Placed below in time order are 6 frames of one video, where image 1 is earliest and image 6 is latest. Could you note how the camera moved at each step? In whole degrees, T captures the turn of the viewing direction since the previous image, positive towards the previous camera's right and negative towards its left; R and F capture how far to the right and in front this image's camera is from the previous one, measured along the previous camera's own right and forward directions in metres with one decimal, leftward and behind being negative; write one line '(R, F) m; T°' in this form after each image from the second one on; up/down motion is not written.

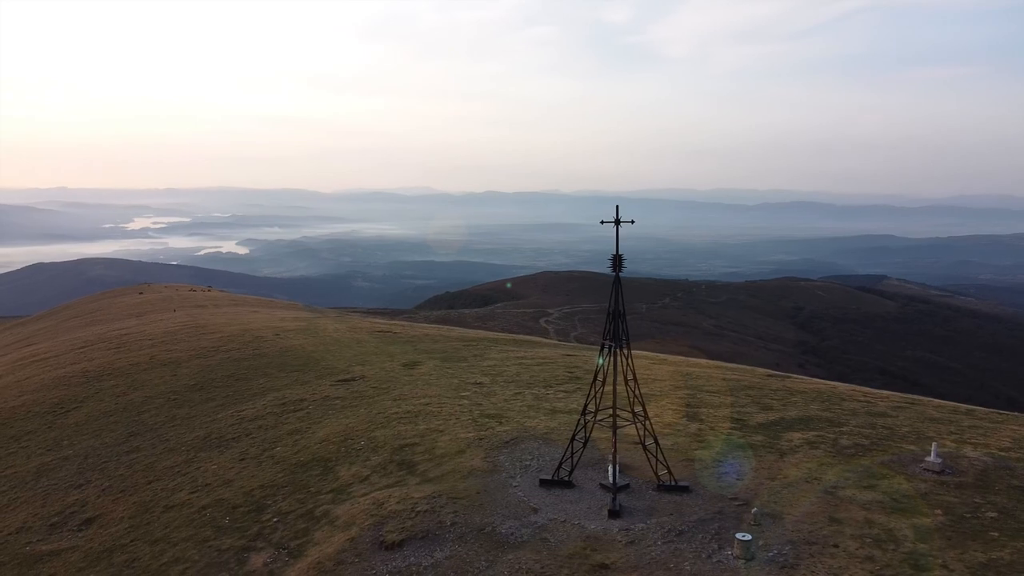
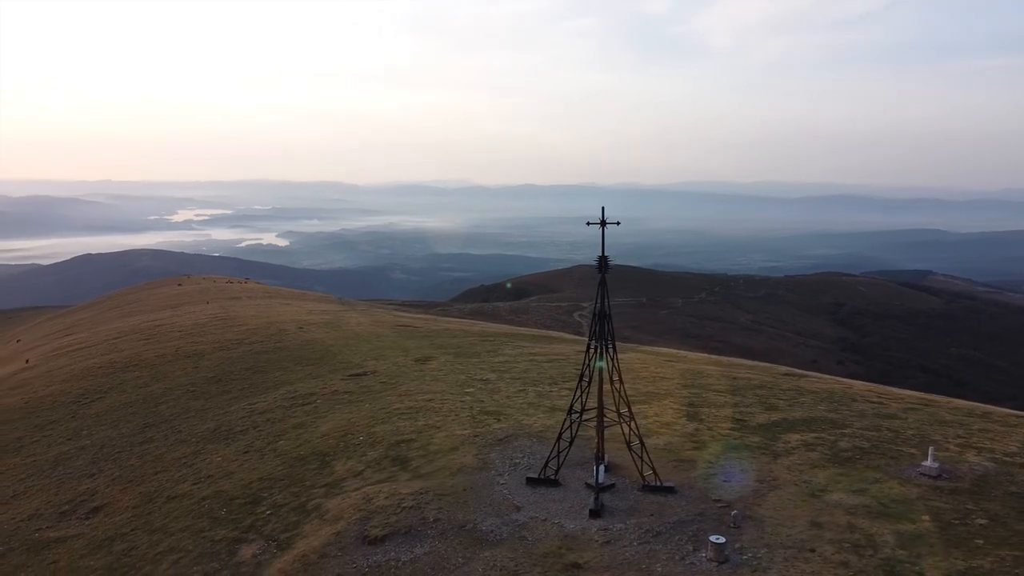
(+1.1, -0.2) m; -3°
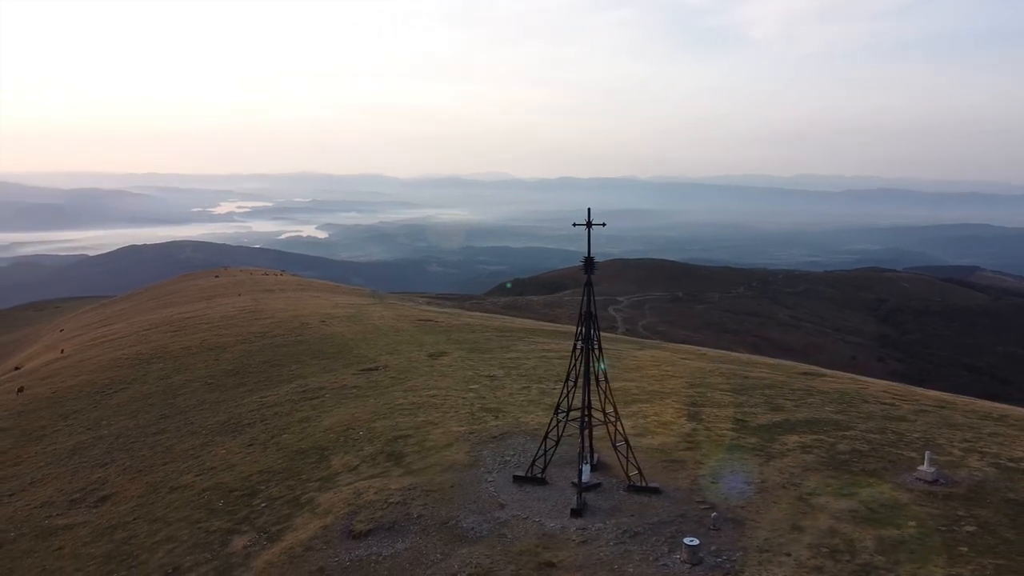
(+1.1, -0.1) m; -3°
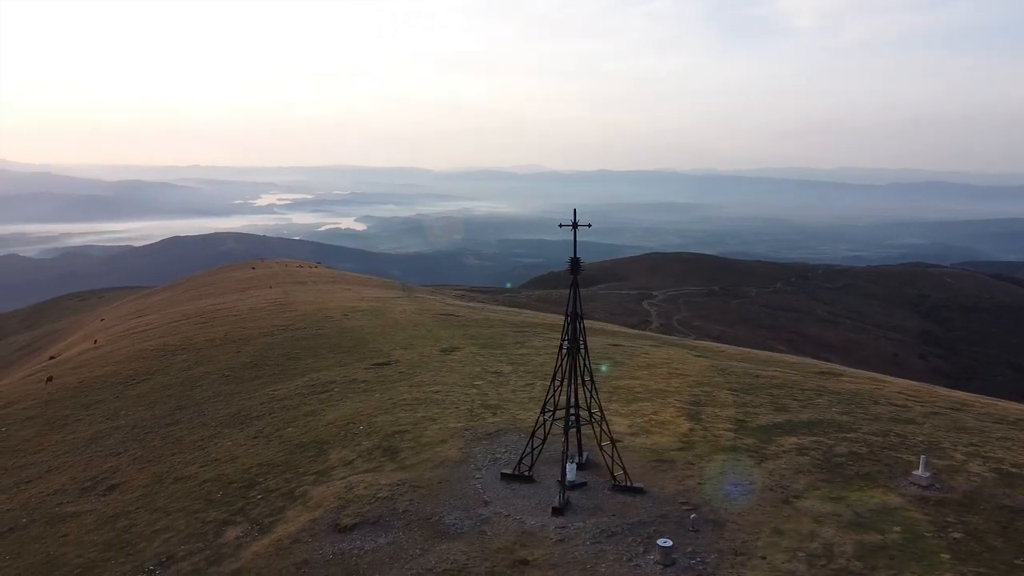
(+1.1, -0.1) m; -3°
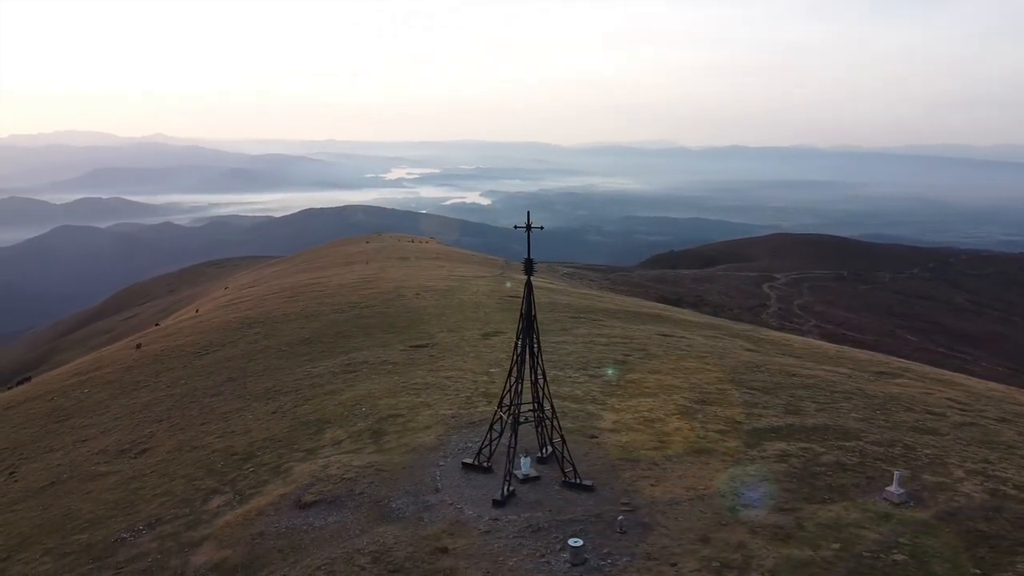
(+3.6, -0.3) m; -9°
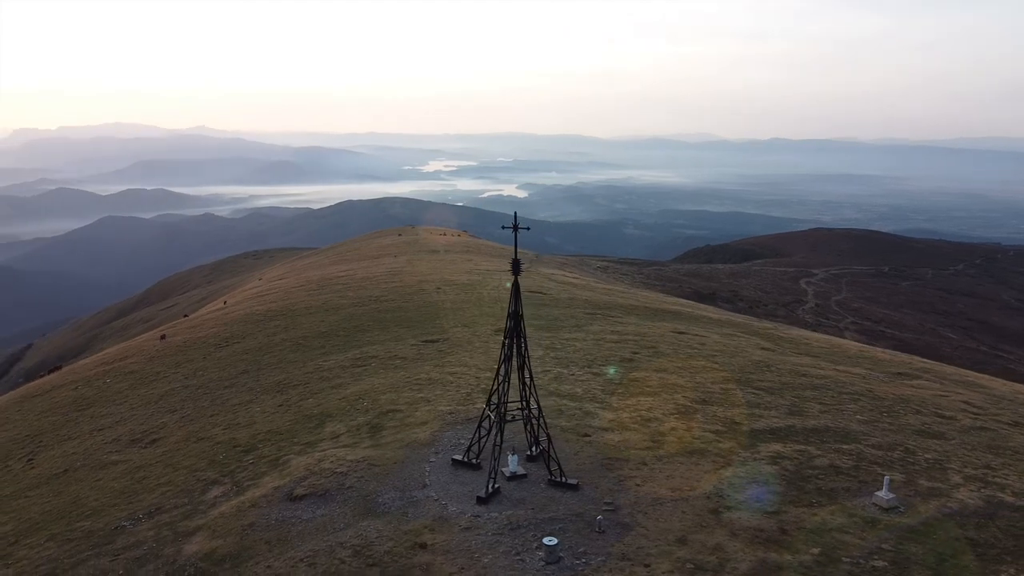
(+1.1, -0.1) m; -3°
